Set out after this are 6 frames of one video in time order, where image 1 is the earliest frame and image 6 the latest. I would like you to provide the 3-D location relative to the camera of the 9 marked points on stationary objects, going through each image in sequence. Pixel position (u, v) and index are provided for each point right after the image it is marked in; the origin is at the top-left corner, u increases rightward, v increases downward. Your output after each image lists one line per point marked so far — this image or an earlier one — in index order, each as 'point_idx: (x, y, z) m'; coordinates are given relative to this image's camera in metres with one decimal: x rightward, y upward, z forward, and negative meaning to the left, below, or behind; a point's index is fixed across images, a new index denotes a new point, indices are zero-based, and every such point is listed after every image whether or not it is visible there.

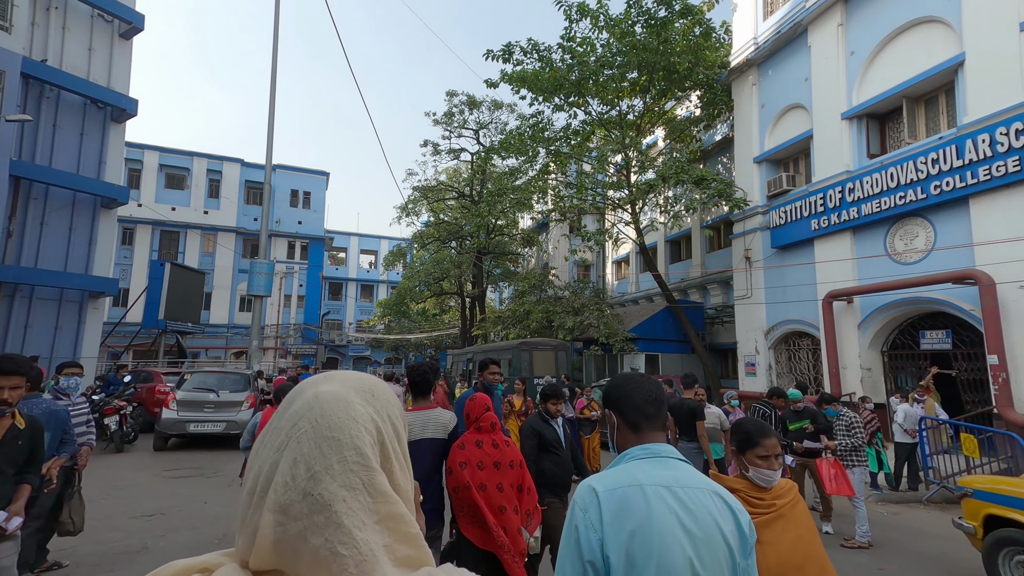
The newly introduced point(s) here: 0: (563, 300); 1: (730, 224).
0: (+2.4, -0.6, +20.1) m
1: (+8.9, +2.6, +19.5) m
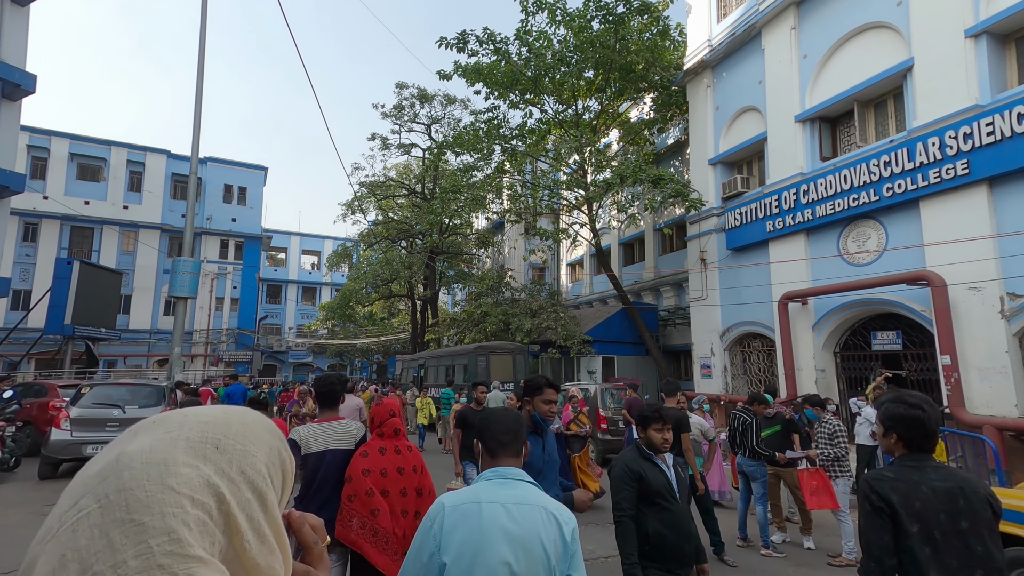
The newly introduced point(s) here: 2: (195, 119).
0: (+0.4, -0.7, +19.5) m
1: (+7.0, +2.5, +19.6) m
2: (-11.0, +6.0, +16.8) m
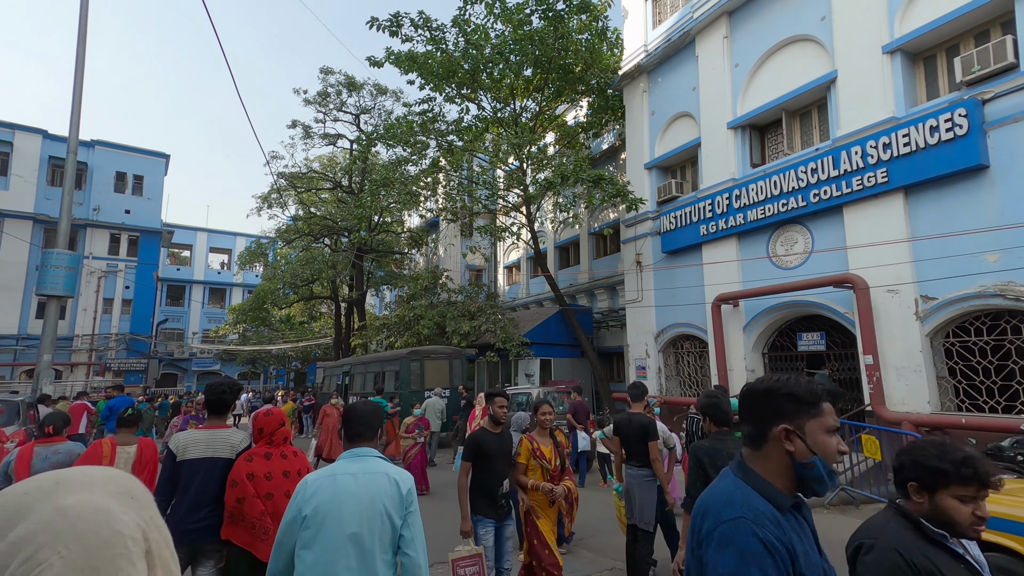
0: (-2.2, -0.7, +18.7) m
1: (+4.3, +2.4, +19.8) m
2: (-13.1, +6.1, +14.4) m
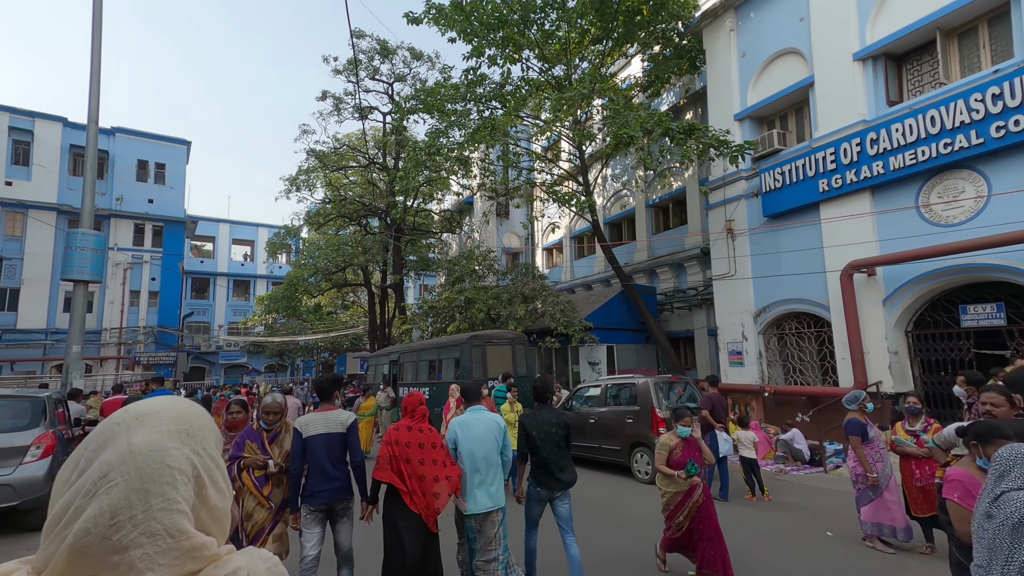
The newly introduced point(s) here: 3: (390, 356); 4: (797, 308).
0: (-0.1, 0.0, +16.9) m
1: (+6.3, +3.2, +17.7) m
2: (-11.3, +6.5, +12.9) m
3: (-4.6, -2.6, +17.8) m
4: (+6.7, -0.5, +11.1) m
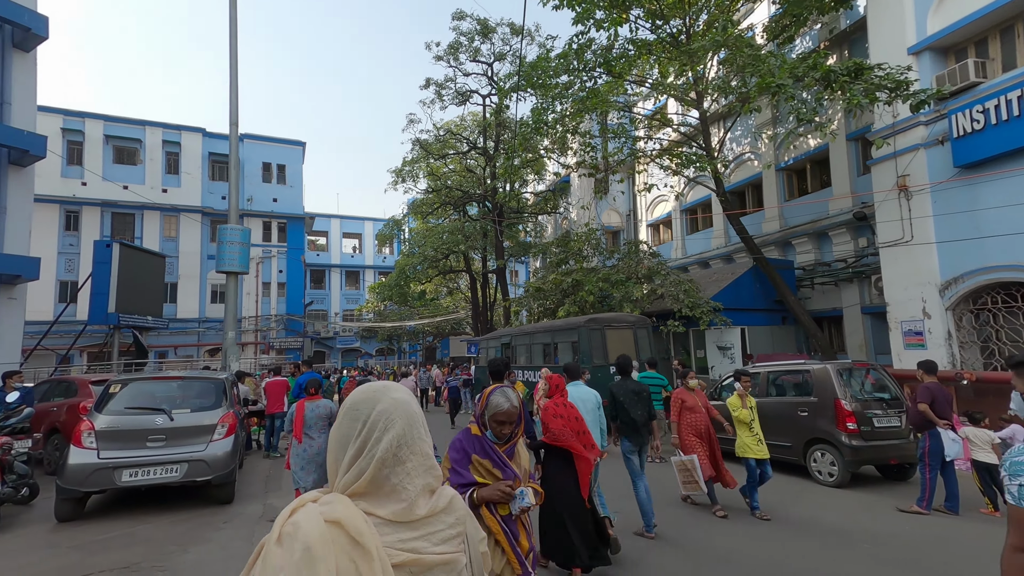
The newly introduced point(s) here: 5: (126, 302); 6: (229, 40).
0: (+3.7, +0.7, +15.9) m
1: (+10.1, +4.1, +15.4) m
2: (-8.2, +6.8, +13.8) m
3: (-0.4, -1.9, +17.7) m
4: (+9.4, +0.2, +9.0) m
5: (-13.8, -0.5, +17.0) m
6: (-8.1, +7.1, +13.6) m
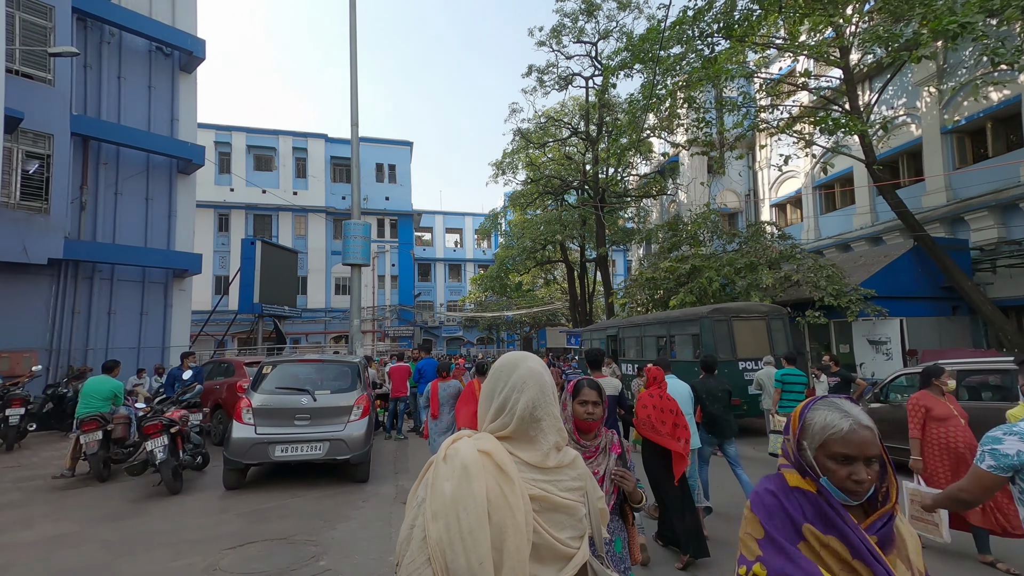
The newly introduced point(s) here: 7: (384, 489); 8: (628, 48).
0: (+7.2, +1.1, +14.4) m
1: (+13.3, +4.6, +12.6) m
2: (-5.0, +7.1, +14.7) m
3: (+3.5, -1.5, +17.1) m
4: (+11.3, +0.5, +6.5) m
5: (-9.8, -0.2, +19.0) m
6: (-4.9, +7.3, +14.4) m
7: (-1.7, -2.7, +6.4) m
8: (+4.5, +9.2, +18.0) m
